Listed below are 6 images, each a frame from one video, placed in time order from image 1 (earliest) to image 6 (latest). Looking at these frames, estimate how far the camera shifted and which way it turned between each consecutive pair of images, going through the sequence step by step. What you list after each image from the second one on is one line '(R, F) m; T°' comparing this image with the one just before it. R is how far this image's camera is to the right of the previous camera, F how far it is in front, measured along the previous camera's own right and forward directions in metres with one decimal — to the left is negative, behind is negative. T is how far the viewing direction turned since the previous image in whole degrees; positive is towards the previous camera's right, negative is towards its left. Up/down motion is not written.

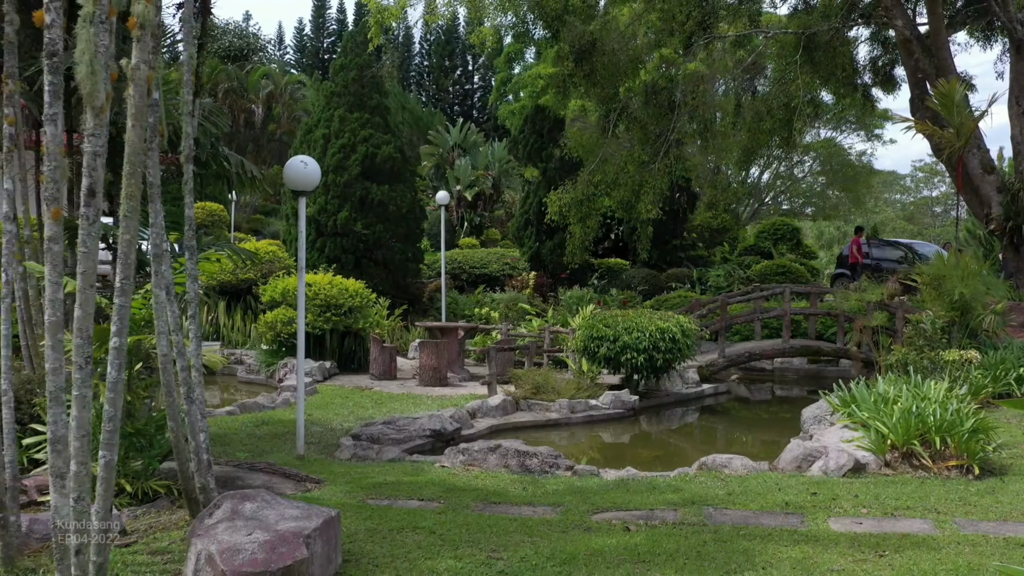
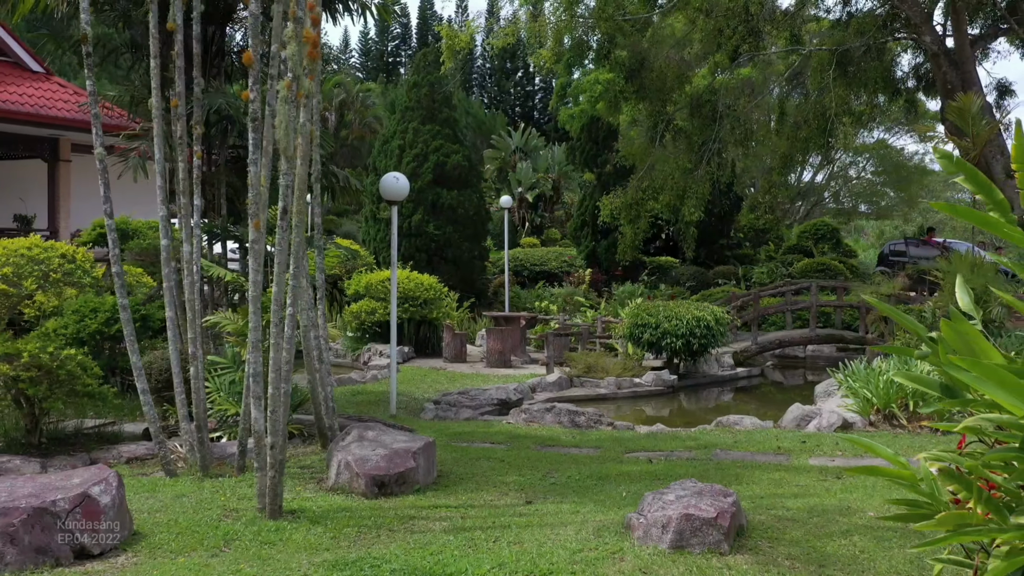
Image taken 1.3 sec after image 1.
(+0.1, -1.6) m; -3°
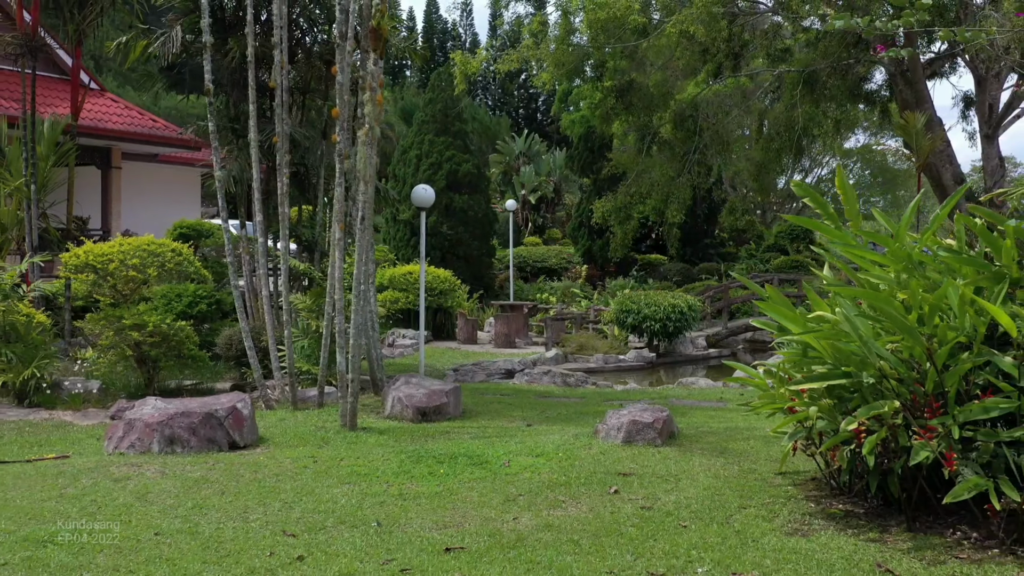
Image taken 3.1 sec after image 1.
(0.0, -2.1) m; 0°
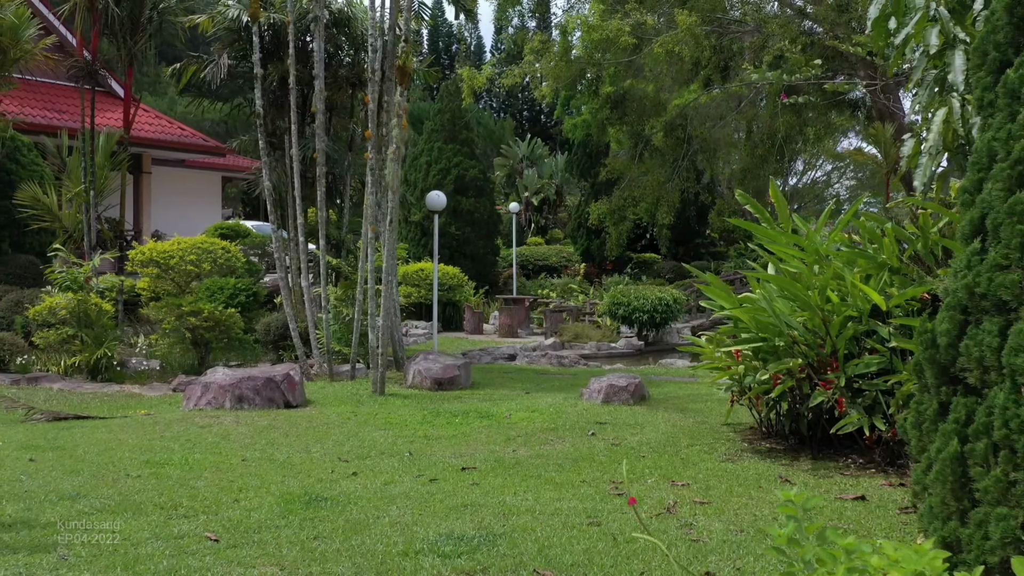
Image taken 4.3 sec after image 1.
(0.0, -1.5) m; 0°
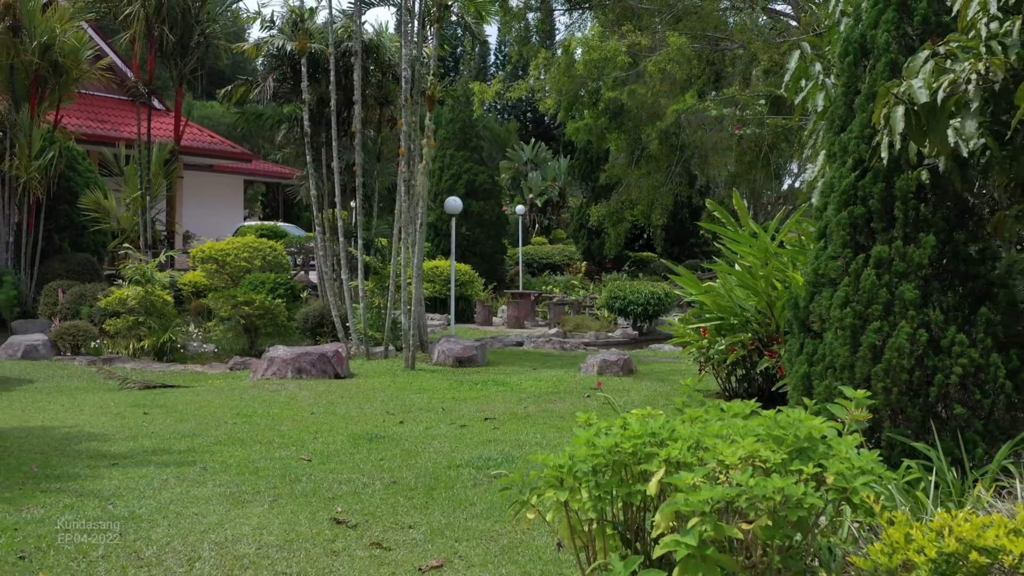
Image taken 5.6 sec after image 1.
(-0.1, -1.6) m; 0°
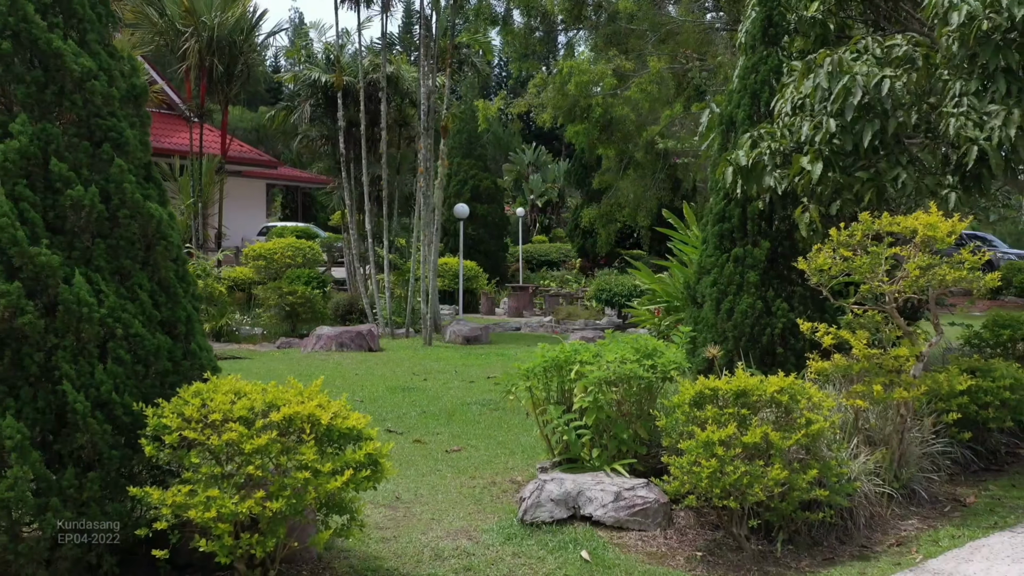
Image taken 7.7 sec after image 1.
(+0.1, -2.4) m; 0°
